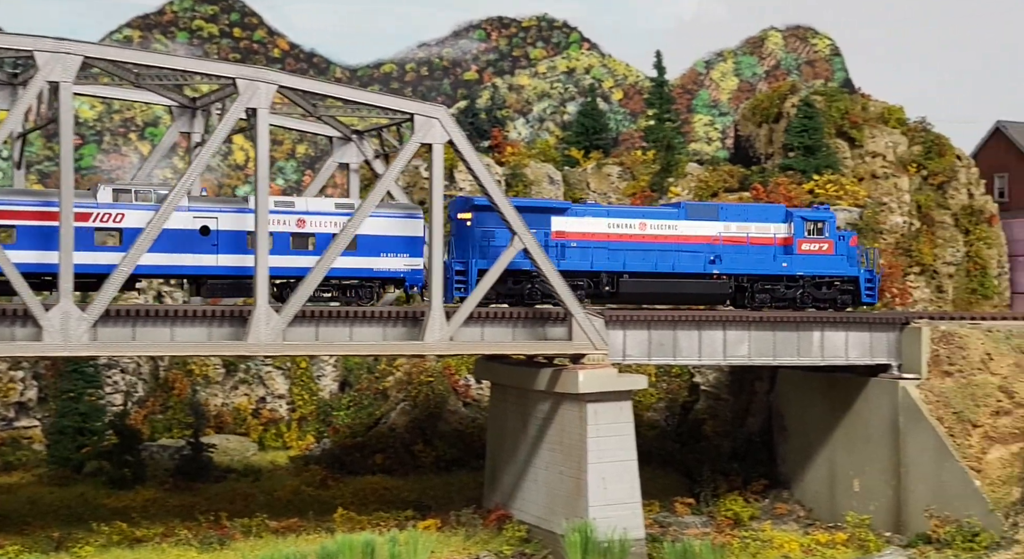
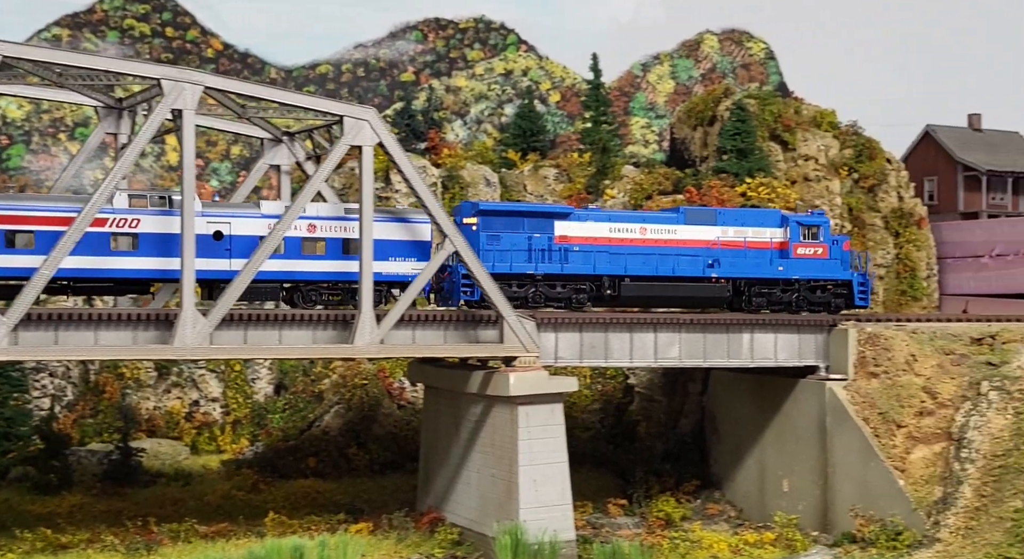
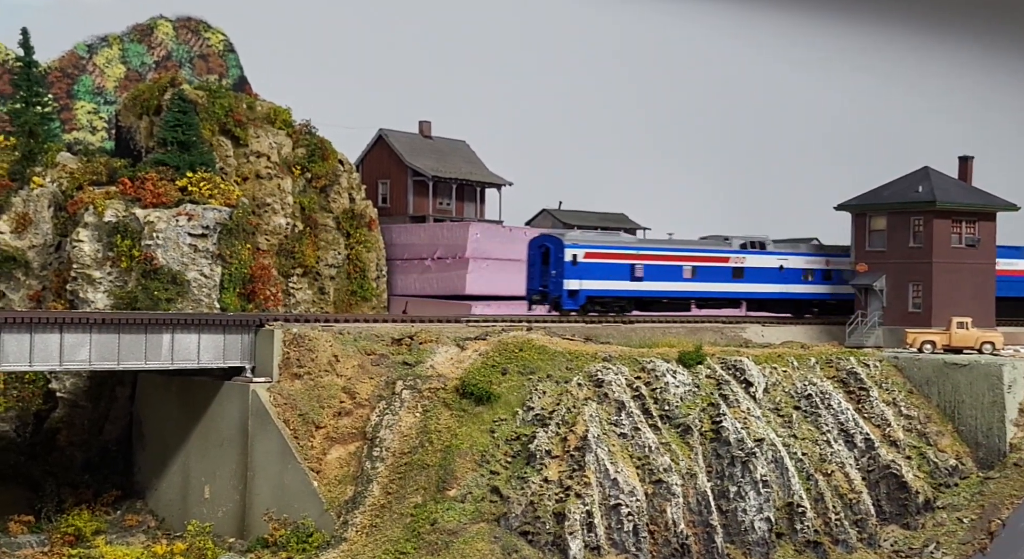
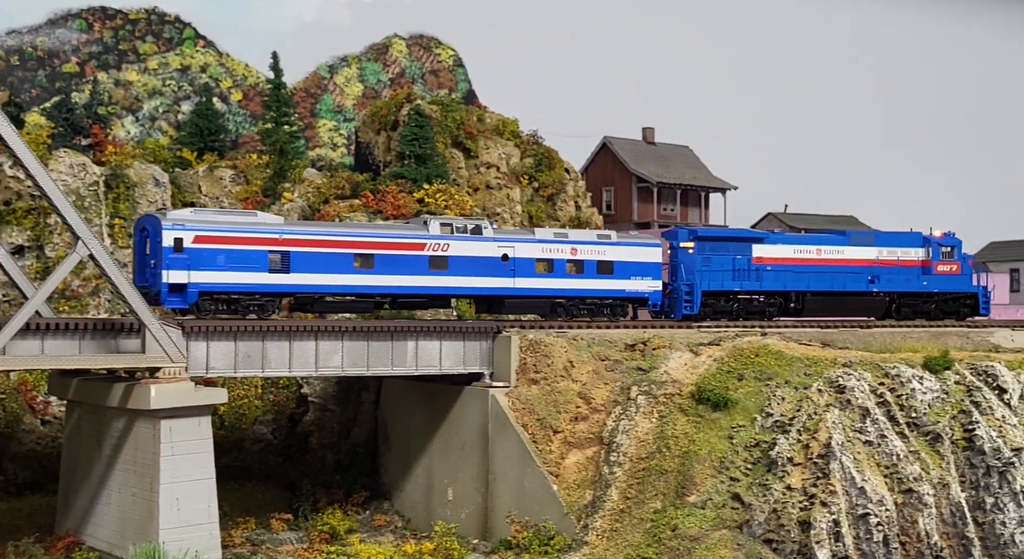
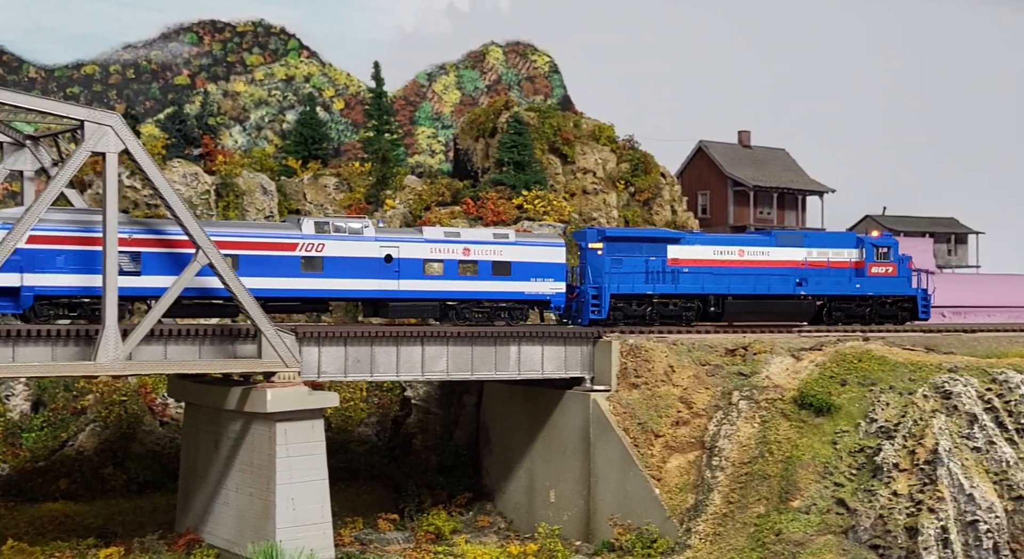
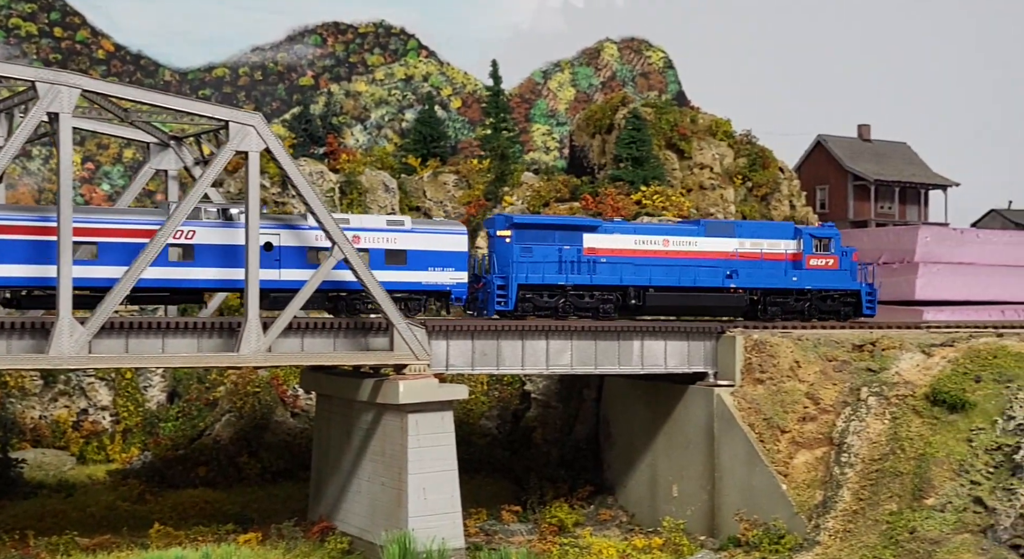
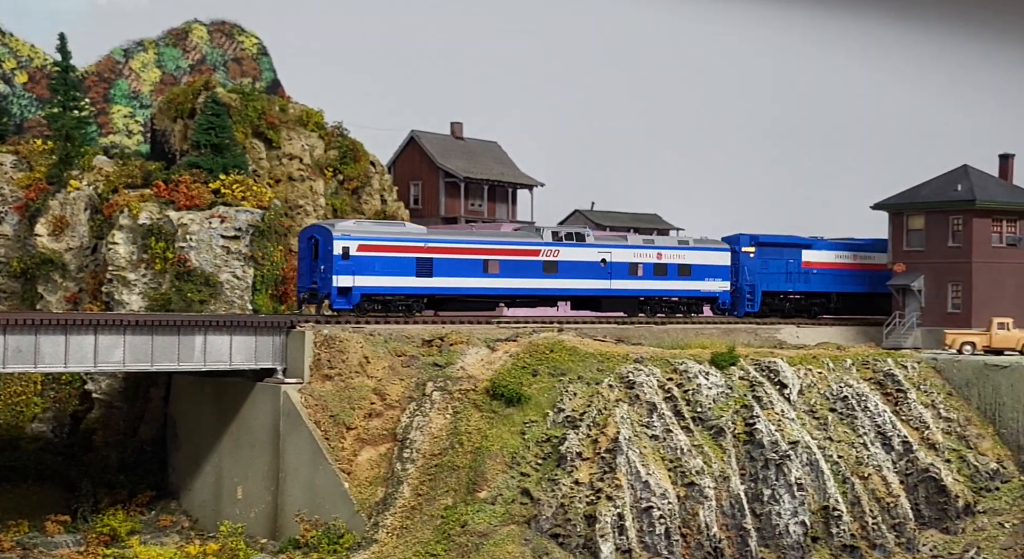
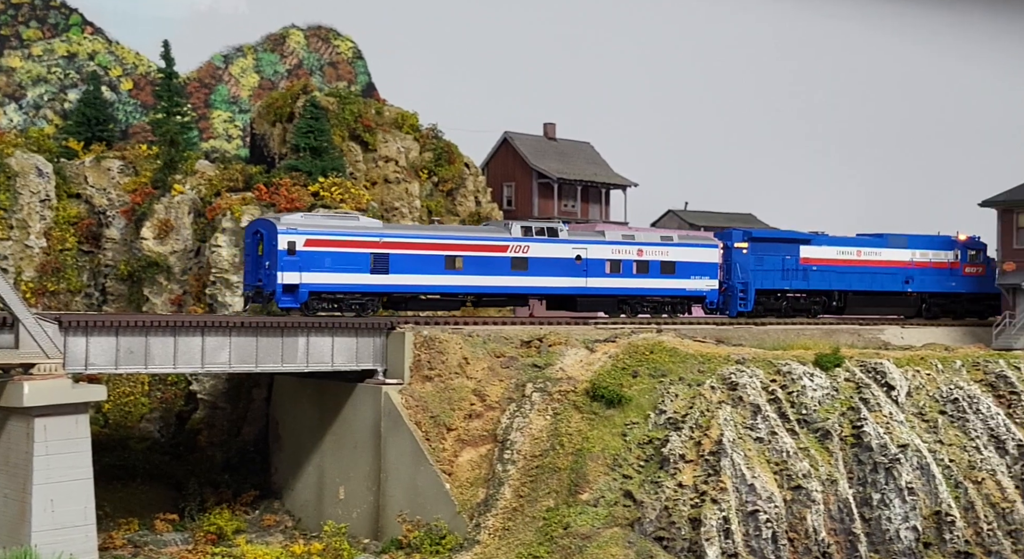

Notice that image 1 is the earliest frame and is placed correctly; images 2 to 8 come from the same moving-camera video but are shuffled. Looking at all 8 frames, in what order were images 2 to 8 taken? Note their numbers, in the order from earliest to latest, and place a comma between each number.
2, 6, 5, 4, 8, 7, 3
